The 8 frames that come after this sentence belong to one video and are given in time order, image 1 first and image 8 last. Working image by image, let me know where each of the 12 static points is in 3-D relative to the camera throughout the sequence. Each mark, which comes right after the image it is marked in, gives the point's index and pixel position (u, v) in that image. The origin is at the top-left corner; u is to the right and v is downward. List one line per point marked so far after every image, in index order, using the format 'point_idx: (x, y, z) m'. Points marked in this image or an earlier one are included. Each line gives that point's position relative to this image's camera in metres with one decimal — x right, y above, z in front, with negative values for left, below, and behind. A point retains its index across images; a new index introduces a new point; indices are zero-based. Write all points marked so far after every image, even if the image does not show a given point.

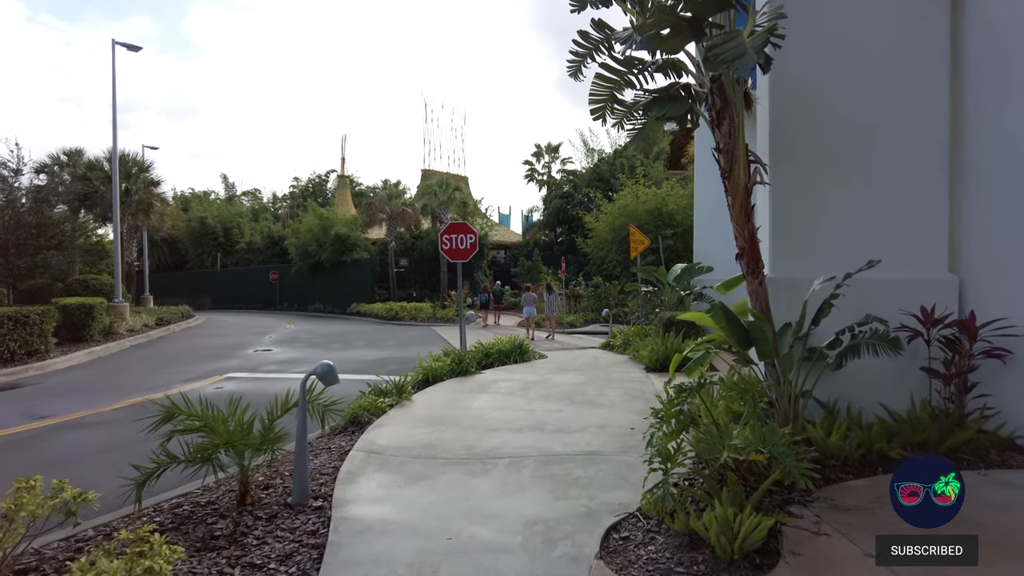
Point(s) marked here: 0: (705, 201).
0: (+4.7, +2.2, +16.0) m
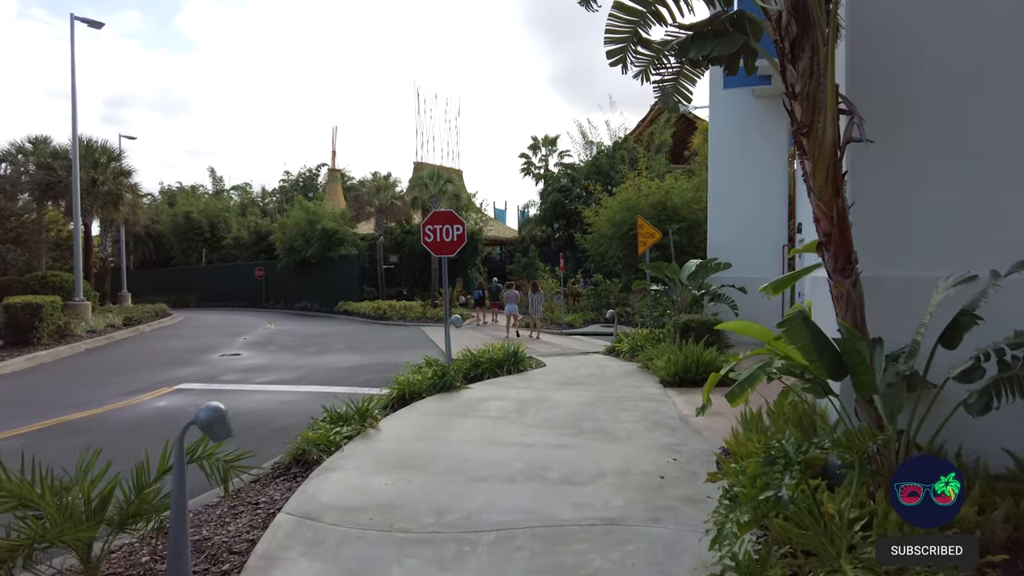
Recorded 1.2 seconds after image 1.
0: (+4.6, +2.2, +14.4) m
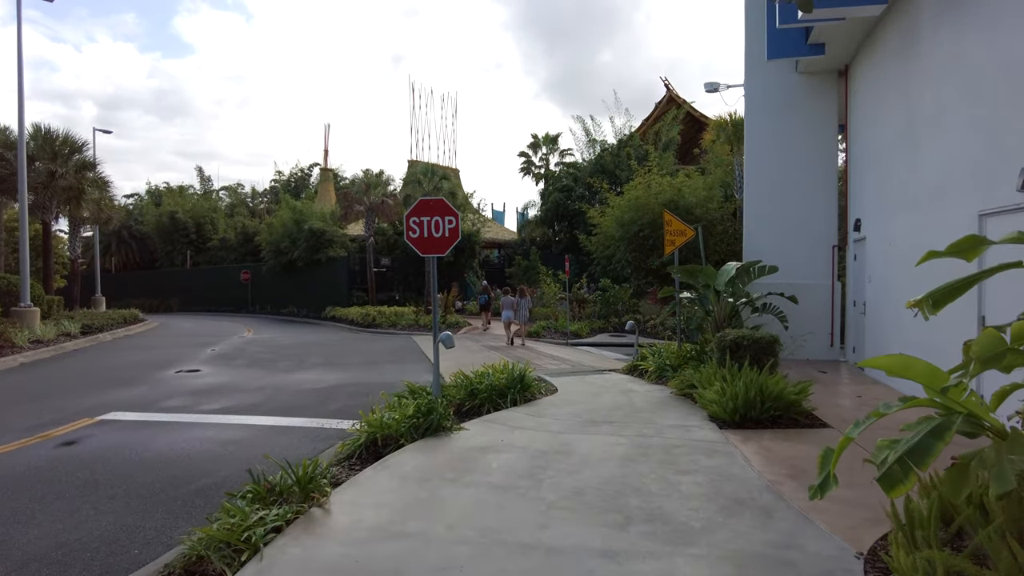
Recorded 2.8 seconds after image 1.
0: (+4.7, +2.0, +12.4) m
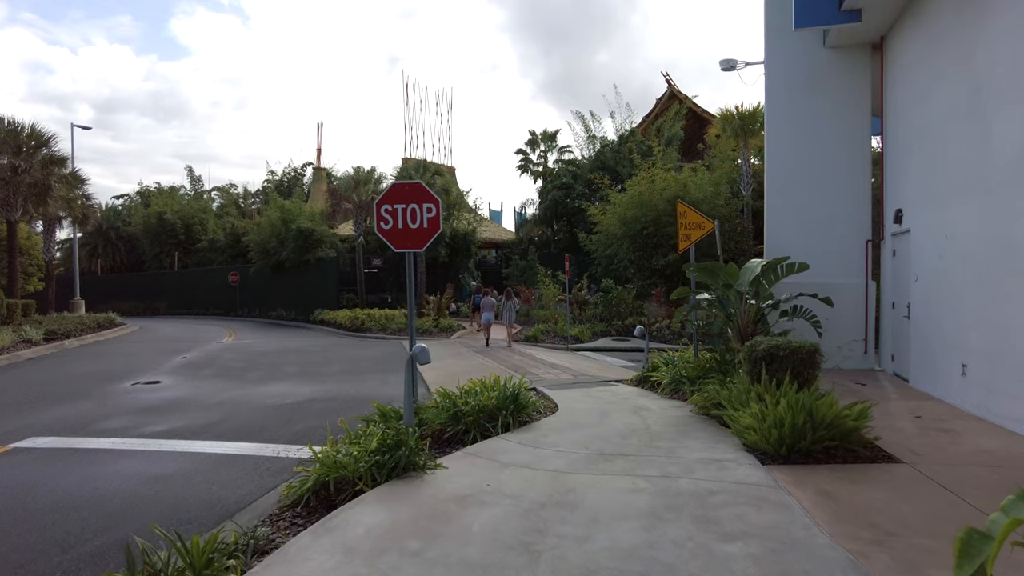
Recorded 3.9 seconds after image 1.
0: (+4.6, +2.0, +11.0) m
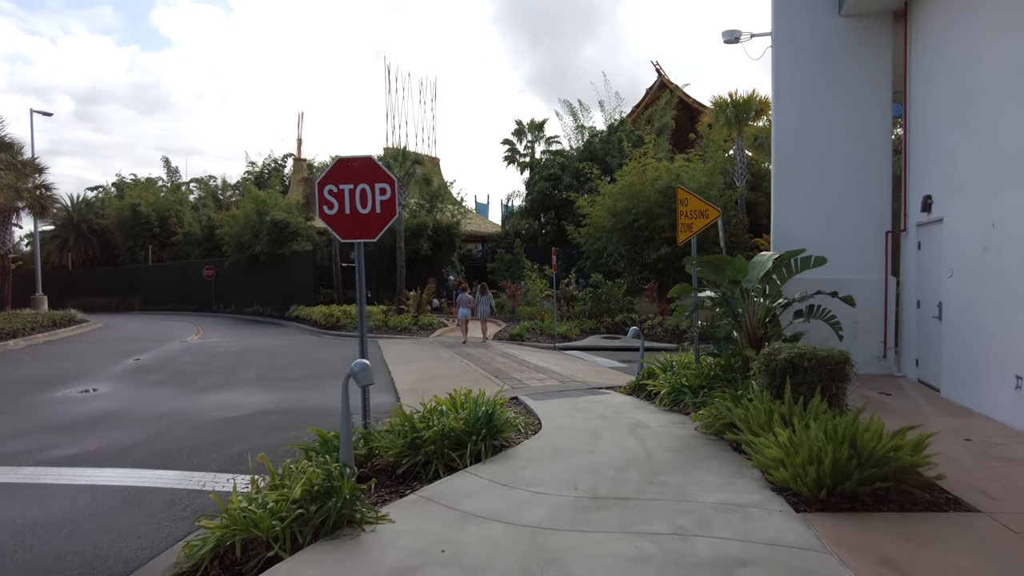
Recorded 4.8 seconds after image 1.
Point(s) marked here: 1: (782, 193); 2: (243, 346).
0: (+4.3, +2.1, +9.9) m
1: (+4.2, +1.5, +10.0) m
2: (-7.3, -1.6, +17.5) m
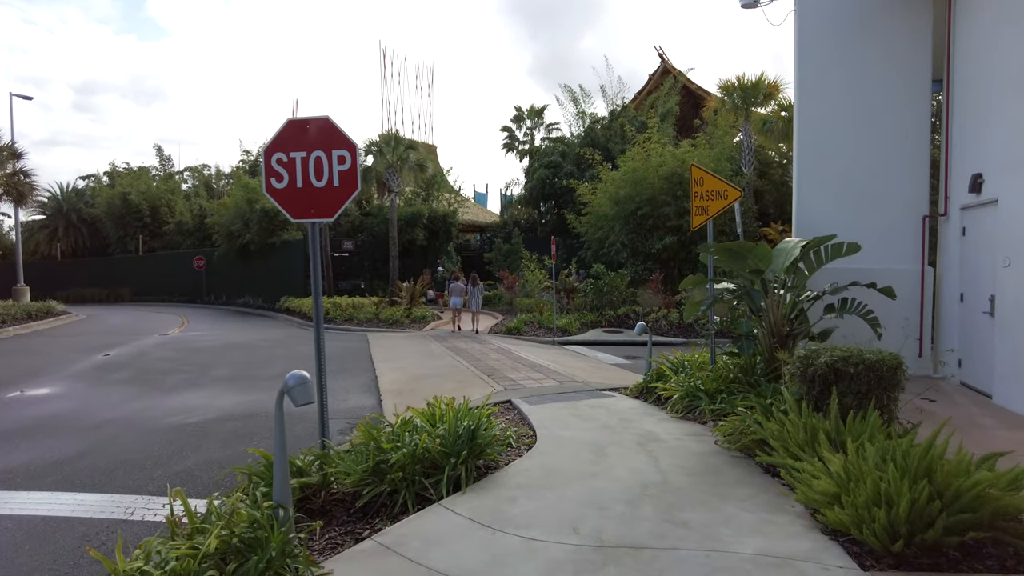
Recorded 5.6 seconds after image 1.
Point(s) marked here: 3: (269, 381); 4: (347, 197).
0: (+4.2, +2.2, +8.9) m
1: (+4.1, +1.6, +8.9) m
2: (-7.4, -1.3, +16.6) m
3: (-4.0, -1.5, +10.6) m
4: (-1.2, +0.7, +4.7) m
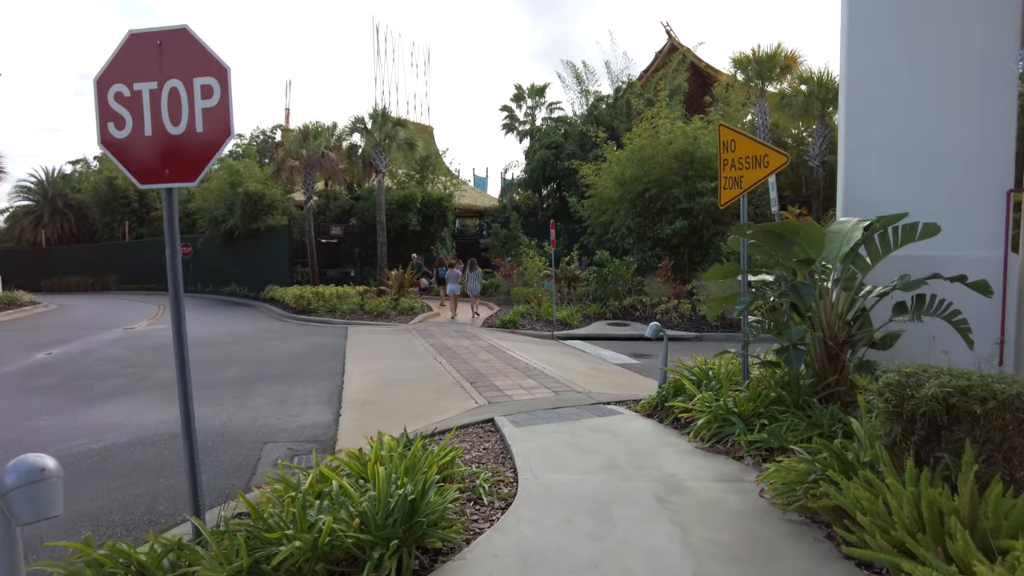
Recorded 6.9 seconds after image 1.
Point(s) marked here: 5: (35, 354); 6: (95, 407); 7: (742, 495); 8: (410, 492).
0: (+4.0, +2.3, +7.2) m
1: (+3.9, +1.7, +7.3) m
2: (-7.5, -1.1, +15.0) m
3: (-4.1, -1.4, +9.0) m
4: (-1.4, +0.7, +3.0) m
5: (-8.9, -1.2, +12.1) m
6: (-5.3, -1.5, +8.1) m
7: (+1.6, -1.4, +4.4) m
8: (-0.5, -1.0, +3.3) m
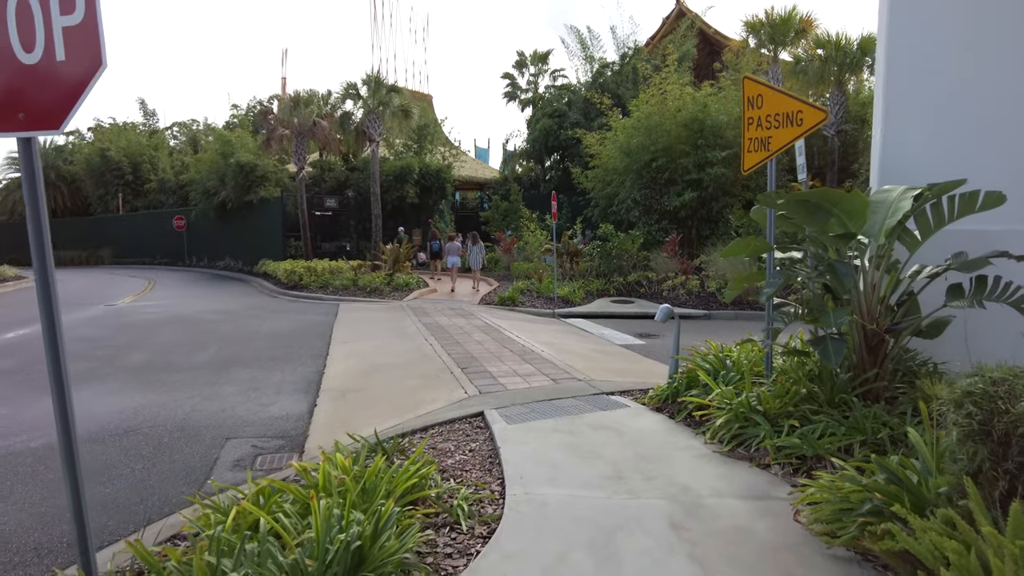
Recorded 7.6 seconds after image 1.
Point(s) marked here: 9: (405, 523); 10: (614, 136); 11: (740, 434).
0: (+3.9, +2.5, +6.3) m
1: (+3.8, +1.9, +6.4) m
2: (-7.5, -0.5, +14.3) m
3: (-4.2, -1.1, +8.3) m
4: (-1.5, +0.7, +2.2) m
5: (-9.0, -0.8, +11.4) m
6: (-5.3, -1.2, +7.4) m
7: (+1.5, -1.3, +3.6) m
8: (-0.6, -1.0, +2.6) m
9: (-0.5, -1.0, +3.1) m
10: (+3.0, +4.5, +18.9) m
11: (+1.7, -1.1, +4.8) m
